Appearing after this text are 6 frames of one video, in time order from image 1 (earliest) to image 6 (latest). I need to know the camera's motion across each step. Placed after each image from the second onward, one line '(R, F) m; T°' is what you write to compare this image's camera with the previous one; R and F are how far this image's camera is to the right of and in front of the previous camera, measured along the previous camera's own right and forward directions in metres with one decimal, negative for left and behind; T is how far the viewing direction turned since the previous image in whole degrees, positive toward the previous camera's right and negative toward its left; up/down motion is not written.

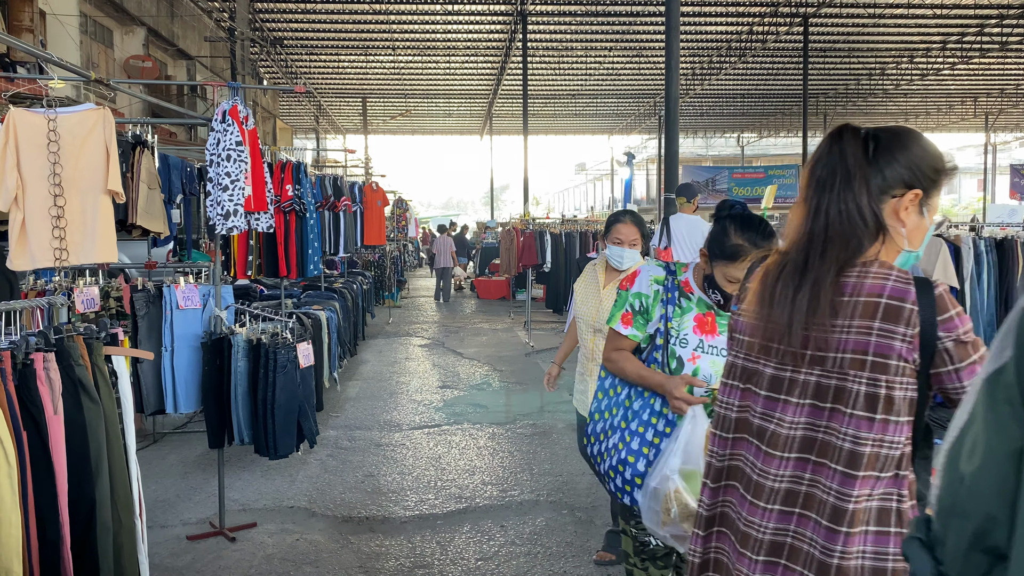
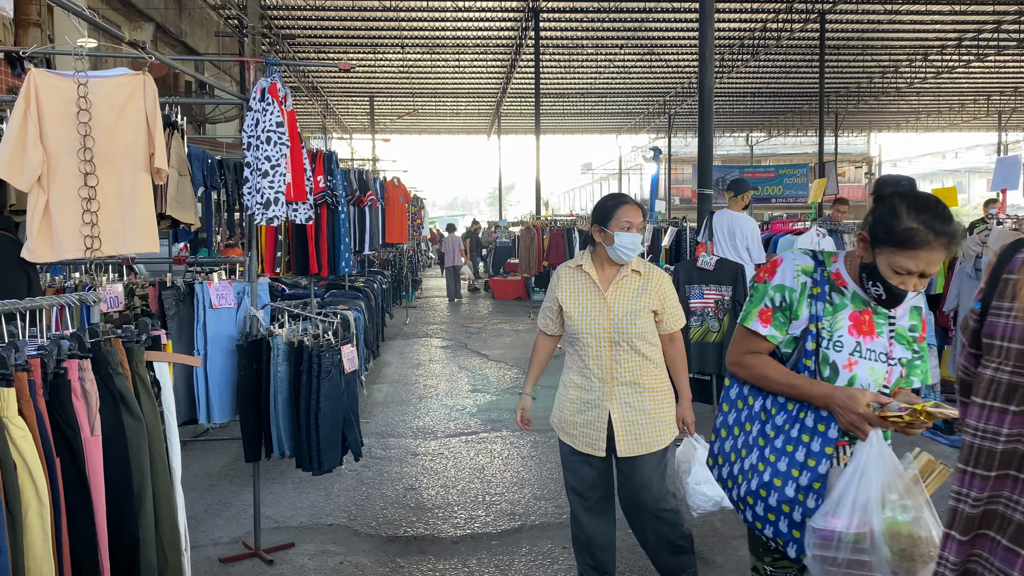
(-0.3, +0.3) m; 0°
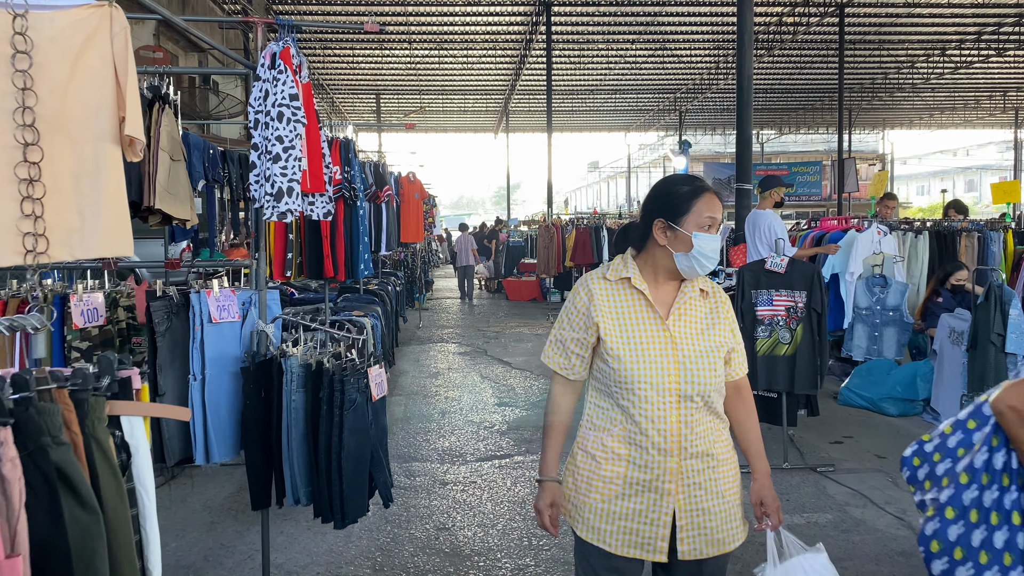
(-0.2, +0.6) m; 0°
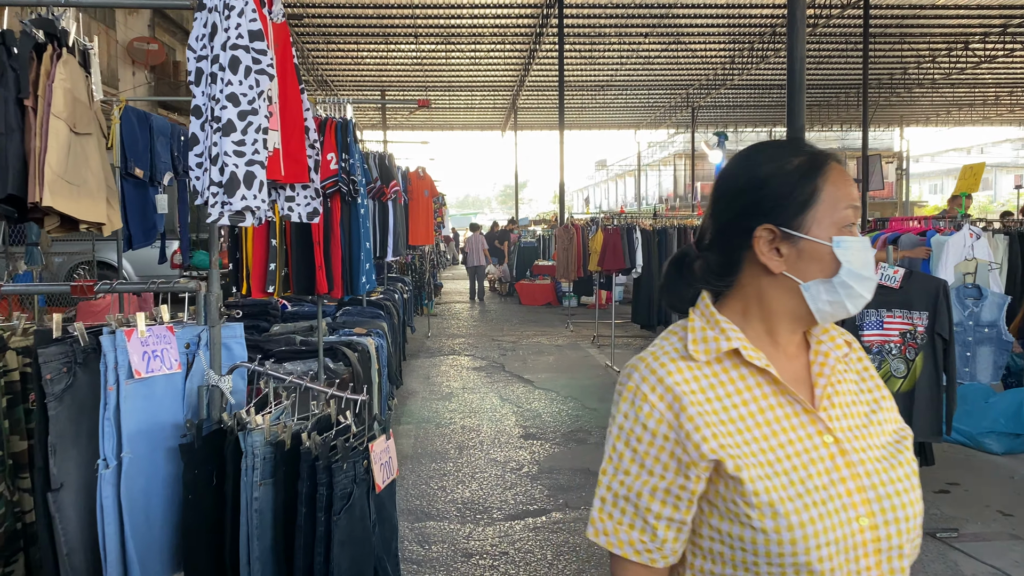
(-0.2, +0.9) m; 0°
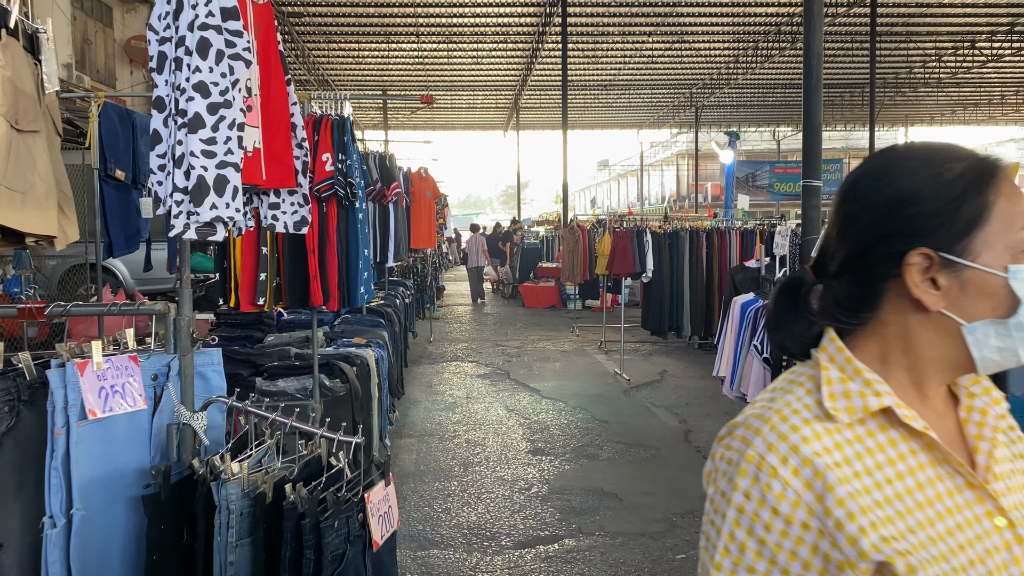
(0.0, +0.3) m; 0°
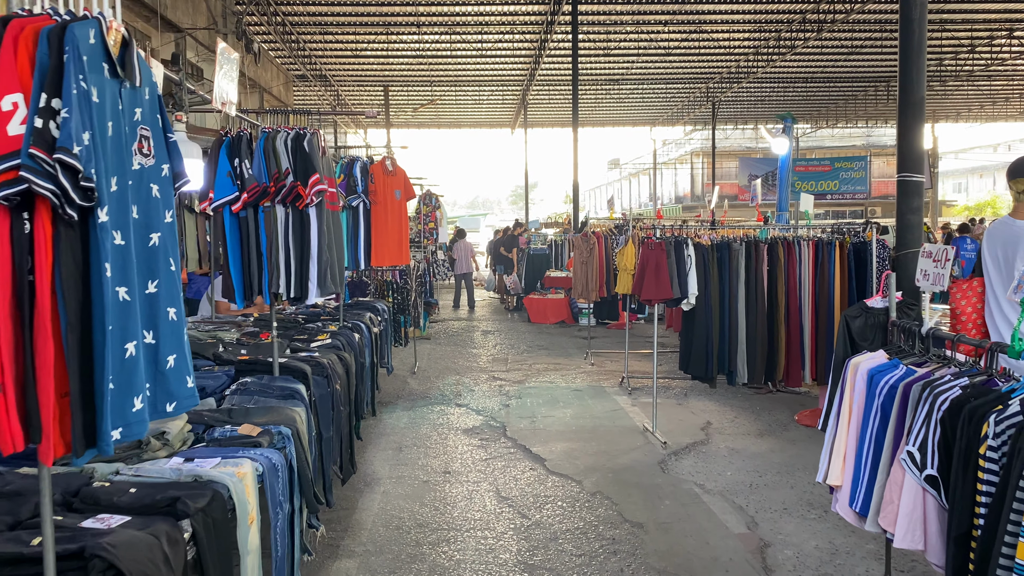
(+0.1, +1.8) m; -1°
